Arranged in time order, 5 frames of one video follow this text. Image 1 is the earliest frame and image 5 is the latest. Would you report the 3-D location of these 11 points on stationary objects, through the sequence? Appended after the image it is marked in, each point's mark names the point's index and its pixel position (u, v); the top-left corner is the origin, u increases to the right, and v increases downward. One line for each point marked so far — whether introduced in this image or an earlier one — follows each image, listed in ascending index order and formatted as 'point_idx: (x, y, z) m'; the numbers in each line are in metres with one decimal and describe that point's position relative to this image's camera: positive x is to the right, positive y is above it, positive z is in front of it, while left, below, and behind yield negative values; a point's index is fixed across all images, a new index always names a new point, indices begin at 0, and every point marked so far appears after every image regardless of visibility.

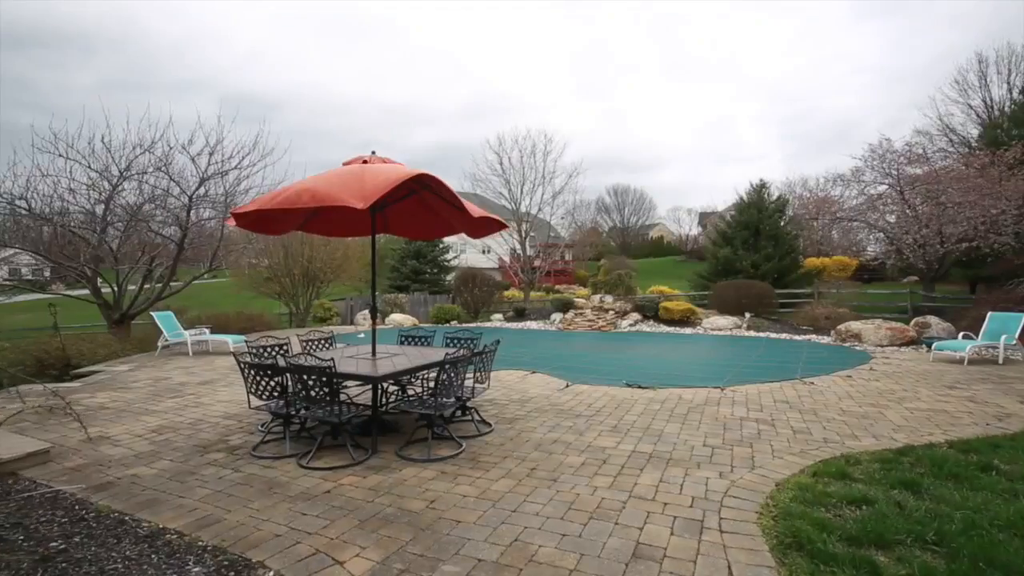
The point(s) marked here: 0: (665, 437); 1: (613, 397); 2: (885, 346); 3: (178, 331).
0: (+1.5, -1.5, +4.4) m
1: (+1.4, -1.5, +6.1) m
2: (+7.7, -1.2, +9.2) m
3: (-8.6, -1.1, +11.6) m
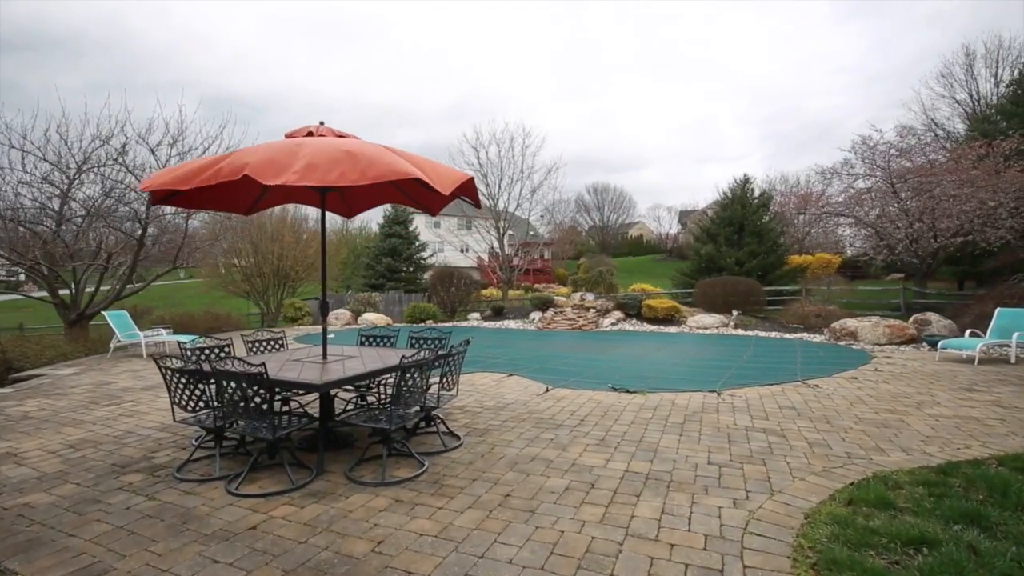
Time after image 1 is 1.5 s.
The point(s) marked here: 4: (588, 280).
0: (+1.3, -1.4, +3.8) m
1: (+1.1, -1.4, +5.4) m
2: (+7.3, -1.1, +8.8) m
3: (-9.1, -1.0, +10.6) m
4: (+3.6, +0.4, +19.6) m
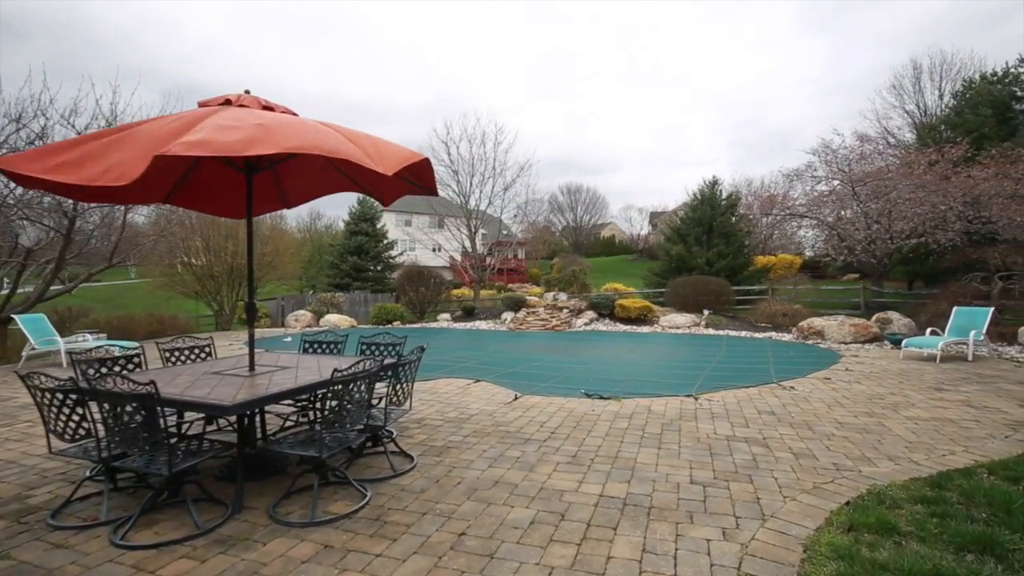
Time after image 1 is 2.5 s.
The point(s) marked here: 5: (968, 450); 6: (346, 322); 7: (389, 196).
0: (+1.0, -1.4, +3.4) m
1: (+0.6, -1.4, +5.0) m
2: (+6.7, -1.1, +8.8) m
3: (-9.9, -1.1, +9.5) m
4: (+2.1, +0.4, +19.3) m
5: (+3.7, -1.3, +3.6) m
6: (-6.5, -1.4, +17.4) m
7: (-1.2, +0.9, +4.4) m
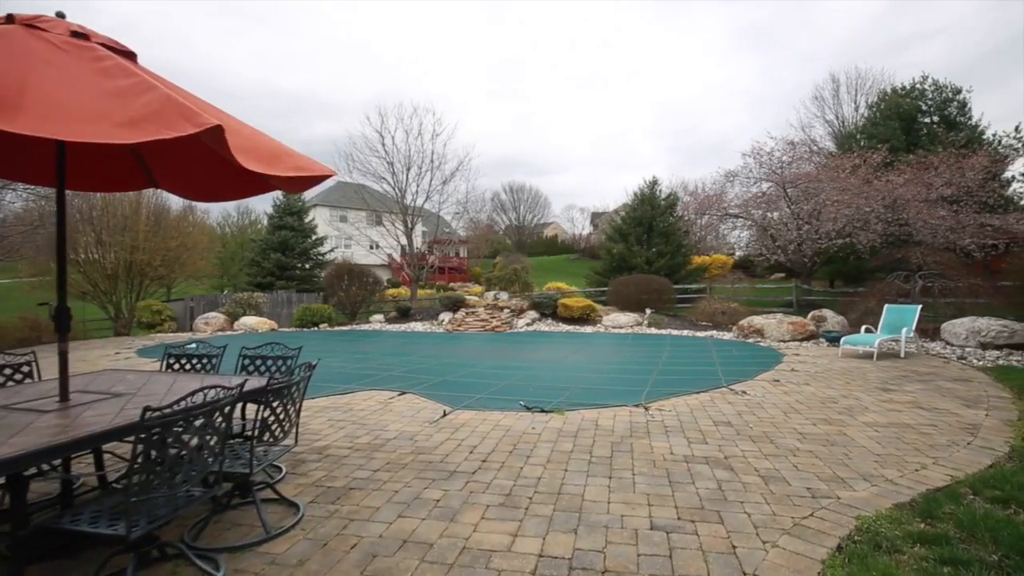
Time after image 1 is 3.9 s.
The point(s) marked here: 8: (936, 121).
0: (+0.5, -1.4, +2.7) m
1: (-0.1, -1.4, +4.3) m
2: (+5.4, -1.1, +8.8) m
3: (-11.1, -1.1, +7.4) m
4: (-0.4, +0.4, +18.7) m
5: (+3.1, -1.3, +3.3) m
6: (-8.7, -1.3, +15.7) m
7: (-1.8, +0.9, +3.4) m
8: (+14.0, +5.5, +14.6) m
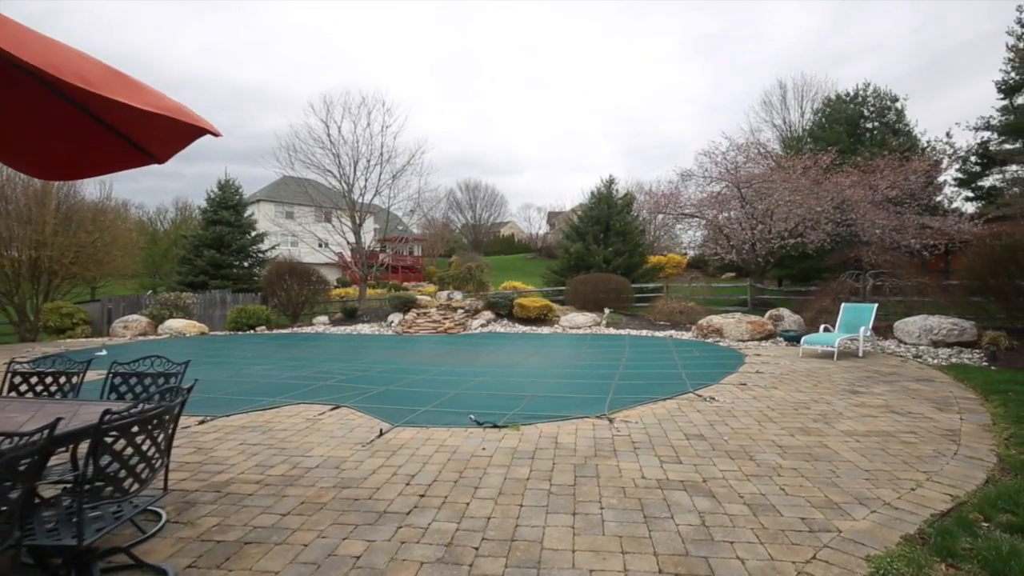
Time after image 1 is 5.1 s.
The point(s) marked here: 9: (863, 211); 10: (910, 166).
0: (+0.2, -1.4, +2.1) m
1: (-0.5, -1.4, +3.7) m
2: (+4.5, -1.0, +8.7) m
3: (-11.8, -1.1, +5.7) m
4: (-2.2, +0.4, +17.9) m
5: (+2.8, -1.3, +2.9) m
6: (-10.2, -1.3, +14.2) m
7: (-2.2, +0.9, +2.7) m
8: (+12.5, +5.5, +15.2) m
9: (+9.3, +2.0, +11.8) m
10: (+10.9, +3.4, +12.3) m
